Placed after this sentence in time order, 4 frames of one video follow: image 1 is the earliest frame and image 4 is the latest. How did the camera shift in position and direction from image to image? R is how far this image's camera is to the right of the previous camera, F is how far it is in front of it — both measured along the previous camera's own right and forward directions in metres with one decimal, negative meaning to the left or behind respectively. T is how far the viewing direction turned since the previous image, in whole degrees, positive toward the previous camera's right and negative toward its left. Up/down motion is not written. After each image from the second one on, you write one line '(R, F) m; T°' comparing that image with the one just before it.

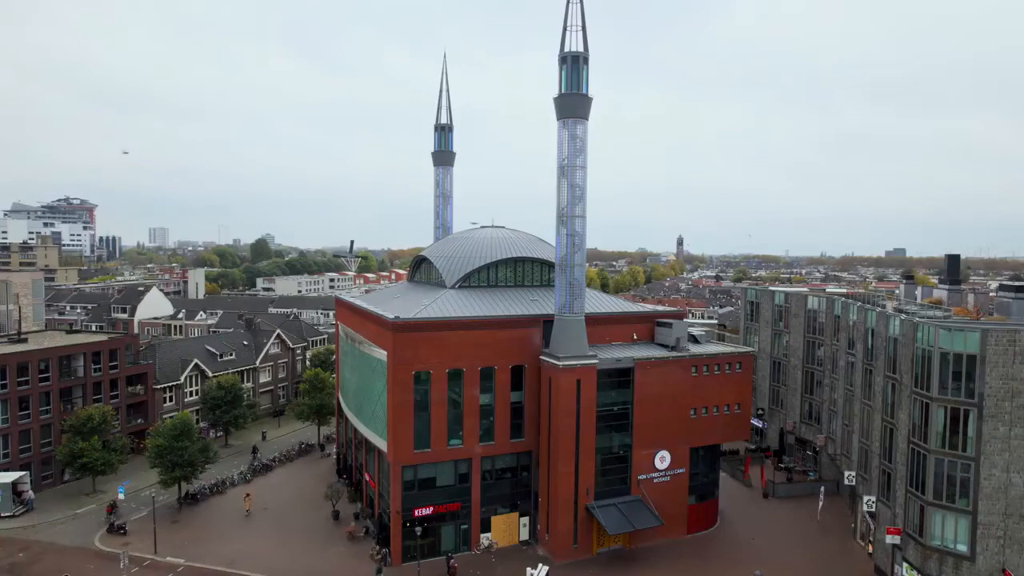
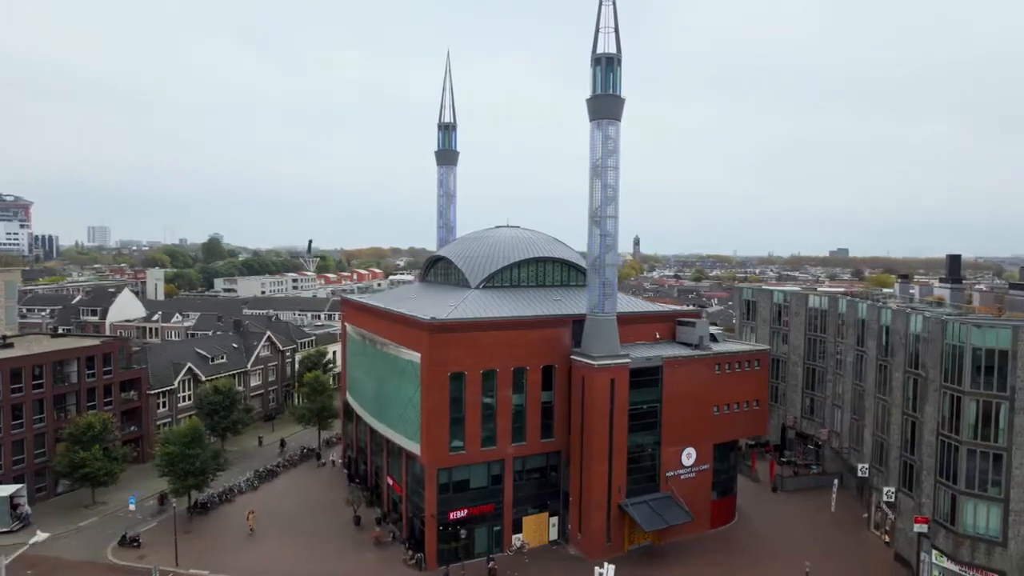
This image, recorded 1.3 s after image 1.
(-4.8, +0.3) m; +4°
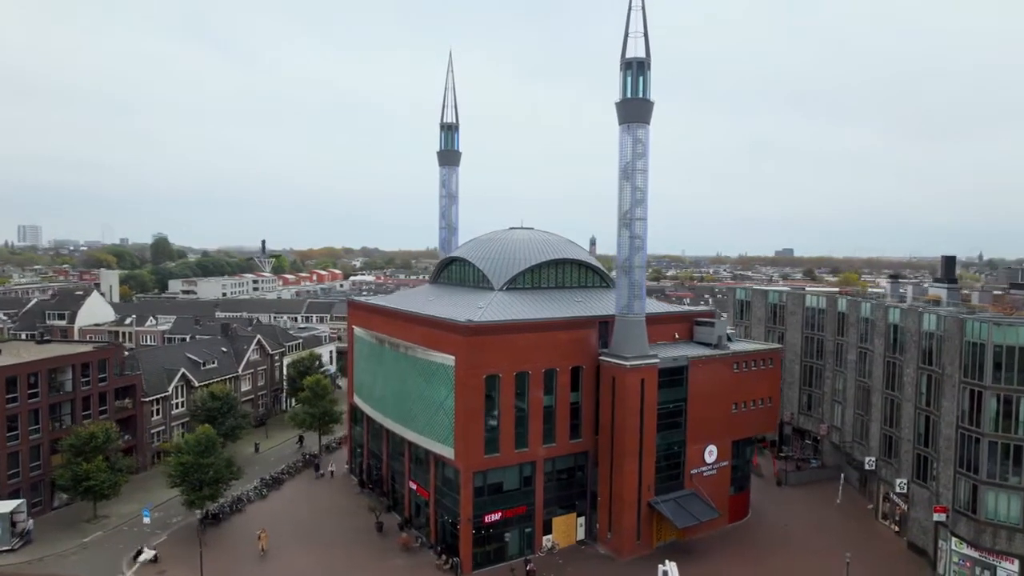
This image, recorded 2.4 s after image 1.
(-4.7, +0.2) m; +4°
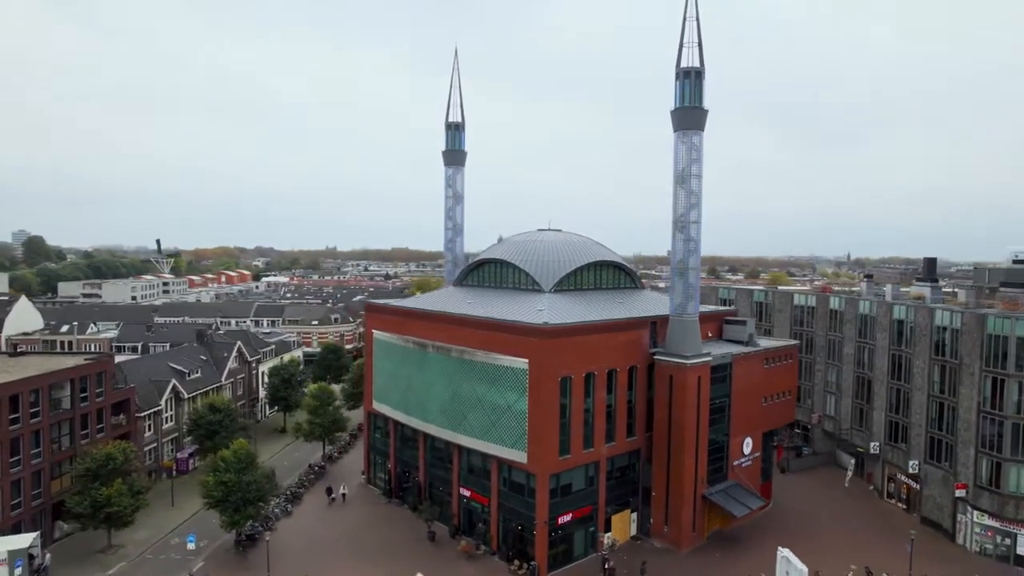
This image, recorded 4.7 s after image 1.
(-10.0, +0.8) m; +9°
